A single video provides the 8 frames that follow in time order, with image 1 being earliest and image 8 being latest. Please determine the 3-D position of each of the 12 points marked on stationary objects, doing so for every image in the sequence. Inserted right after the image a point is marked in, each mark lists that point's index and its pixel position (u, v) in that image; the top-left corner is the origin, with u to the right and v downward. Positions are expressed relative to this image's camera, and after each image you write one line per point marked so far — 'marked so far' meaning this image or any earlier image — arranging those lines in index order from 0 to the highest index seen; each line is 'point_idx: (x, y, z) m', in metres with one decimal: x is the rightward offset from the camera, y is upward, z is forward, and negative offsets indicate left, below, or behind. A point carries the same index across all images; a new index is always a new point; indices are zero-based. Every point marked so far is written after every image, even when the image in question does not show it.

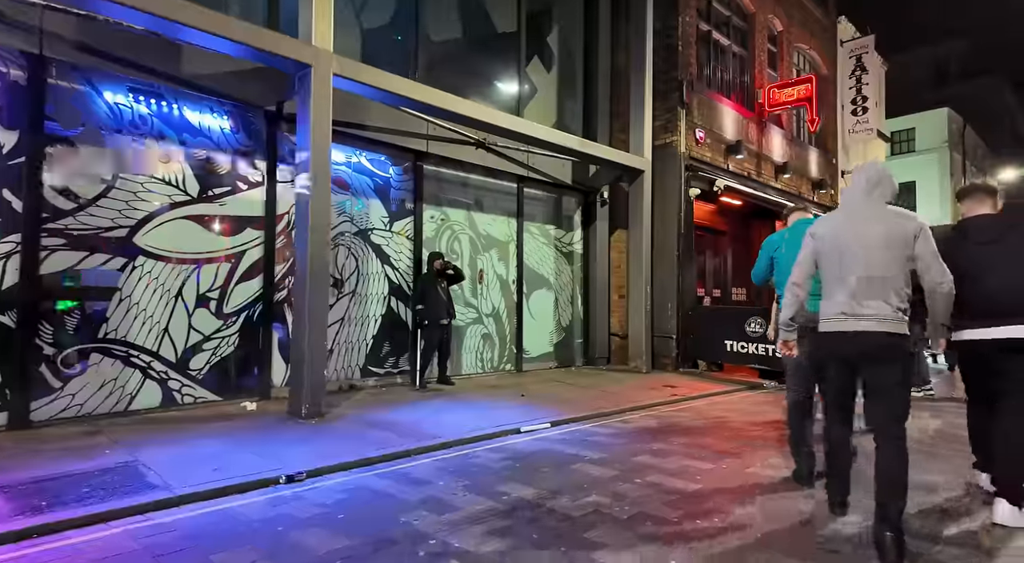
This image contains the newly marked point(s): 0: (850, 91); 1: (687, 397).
0: (+10.4, +5.9, +18.6) m
1: (+2.5, -1.6, +8.6) m
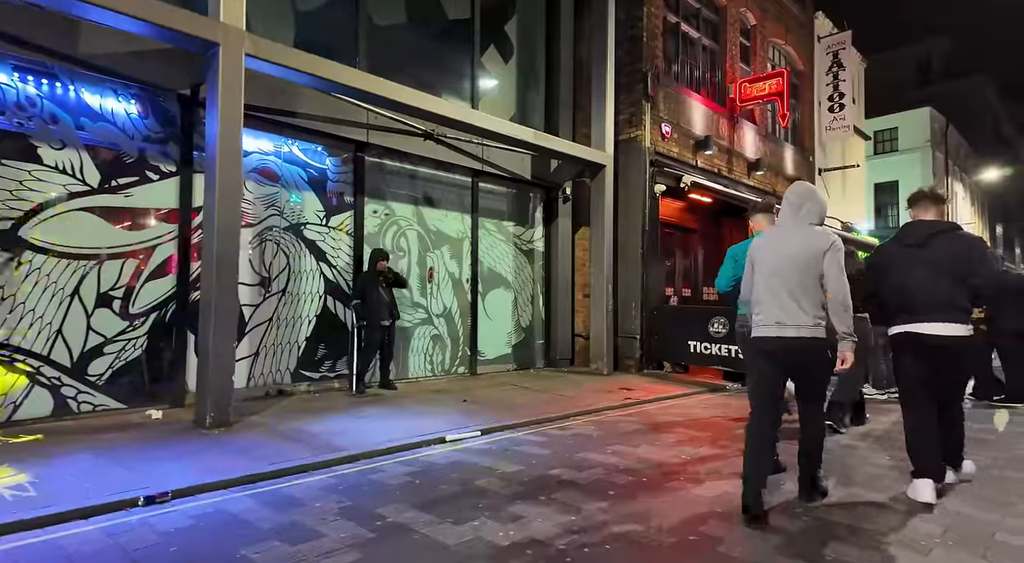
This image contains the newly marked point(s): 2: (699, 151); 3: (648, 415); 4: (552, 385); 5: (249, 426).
0: (+9.6, +5.9, +18.3) m
1: (+1.8, -1.6, +8.2) m
2: (+4.0, +2.8, +13.1) m
3: (+1.6, -1.5, +7.0) m
4: (+0.6, -1.6, +9.1) m
5: (-2.6, -1.4, +5.8) m
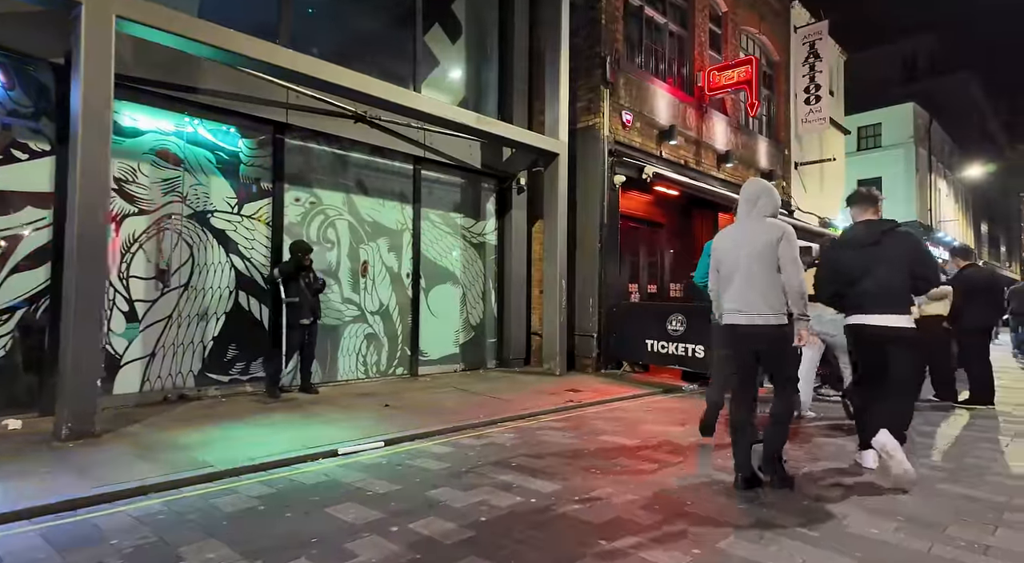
0: (+8.6, +6.0, +17.8) m
1: (+0.9, -1.5, +7.6) m
2: (+3.1, +2.9, +12.6) m
3: (+0.8, -1.5, +6.4) m
4: (-0.3, -1.5, +8.5) m
5: (-3.4, -1.3, +5.2) m
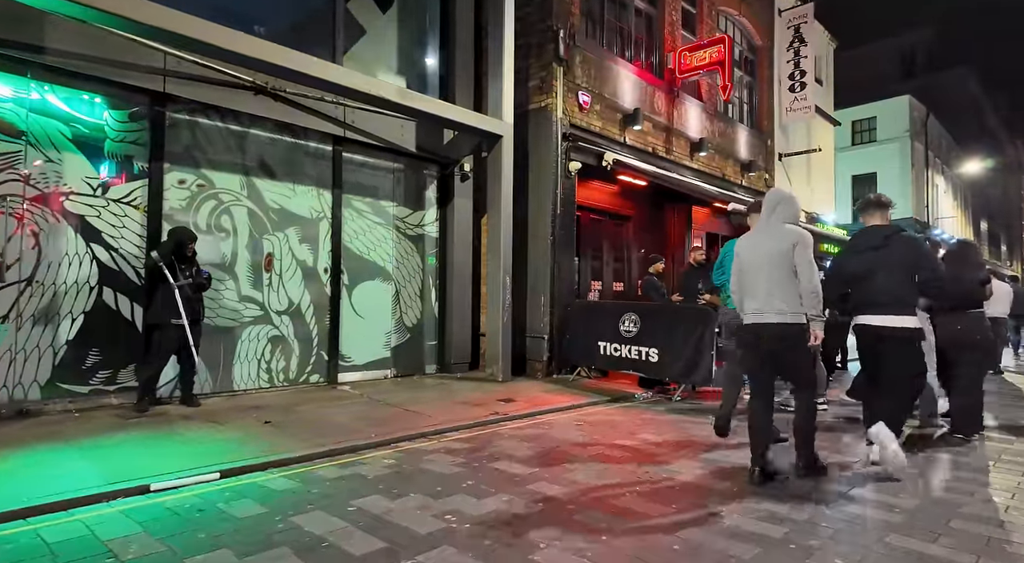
0: (+7.7, +6.0, +16.8) m
1: (0.0, -1.5, +6.6) m
2: (+2.2, +3.0, +11.6) m
3: (-0.2, -1.4, +5.4) m
4: (-1.2, -1.5, +7.5) m
5: (-4.3, -1.3, +4.2) m
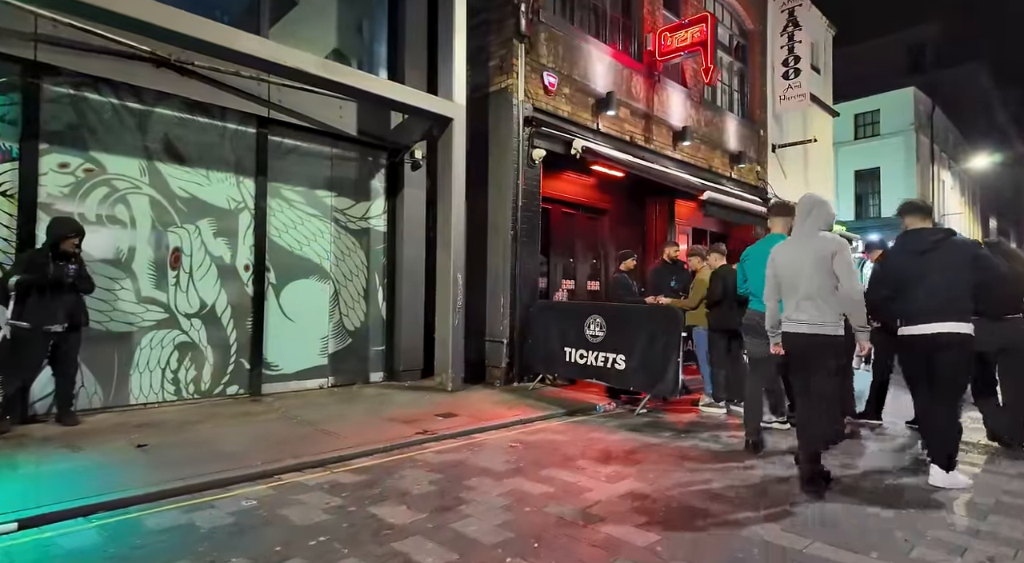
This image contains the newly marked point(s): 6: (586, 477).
0: (+7.1, +6.1, +15.8) m
1: (-0.7, -1.5, +5.7) m
2: (+1.6, +3.0, +10.7) m
3: (-0.9, -1.4, +4.5) m
4: (-1.9, -1.4, +6.6) m
5: (-5.0, -1.3, +3.3) m
6: (+0.5, -1.4, +4.4) m
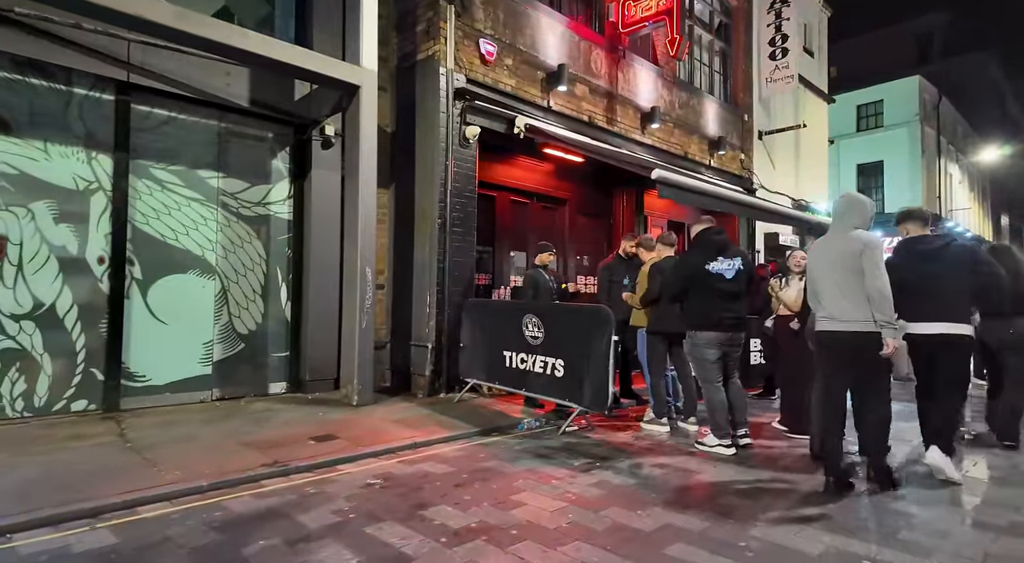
0: (+6.2, +6.1, +14.5) m
1: (-1.7, -1.4, +4.5) m
2: (+0.6, +3.0, +9.5) m
3: (-1.9, -1.4, +3.3) m
4: (-2.8, -1.4, +5.5) m
5: (-6.0, -1.2, +2.2) m
6: (-0.5, -1.4, +3.2) m
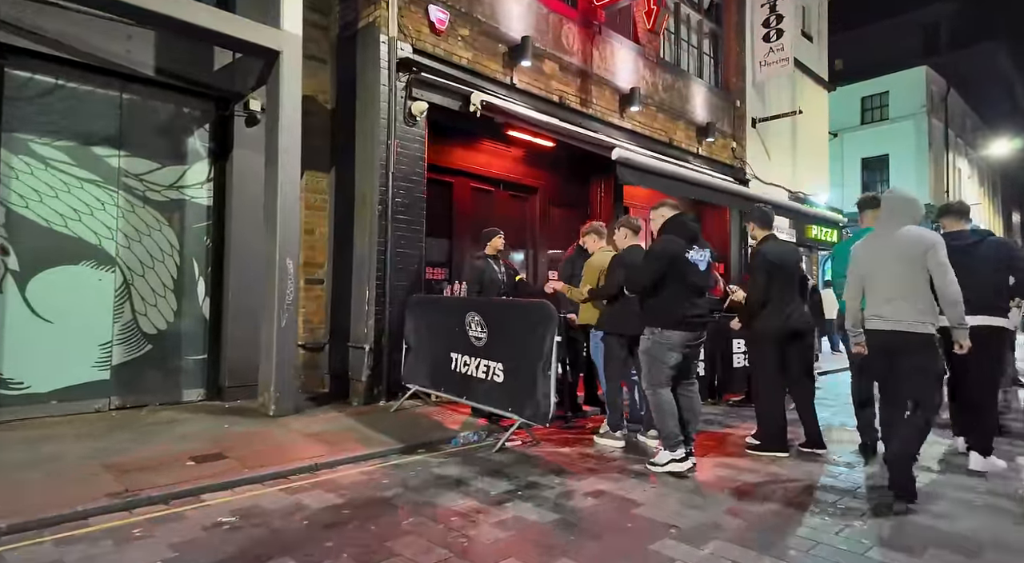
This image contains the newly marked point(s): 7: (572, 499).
0: (+5.7, +6.2, +13.6) m
1: (-2.3, -1.3, +3.7) m
2: (+0.1, +3.1, +8.6) m
3: (-2.5, -1.3, +2.5) m
4: (-3.5, -1.3, +4.6) m
5: (-6.7, -1.1, +1.4) m
6: (-1.1, -1.3, +2.4) m
7: (+0.4, -1.4, +3.9) m
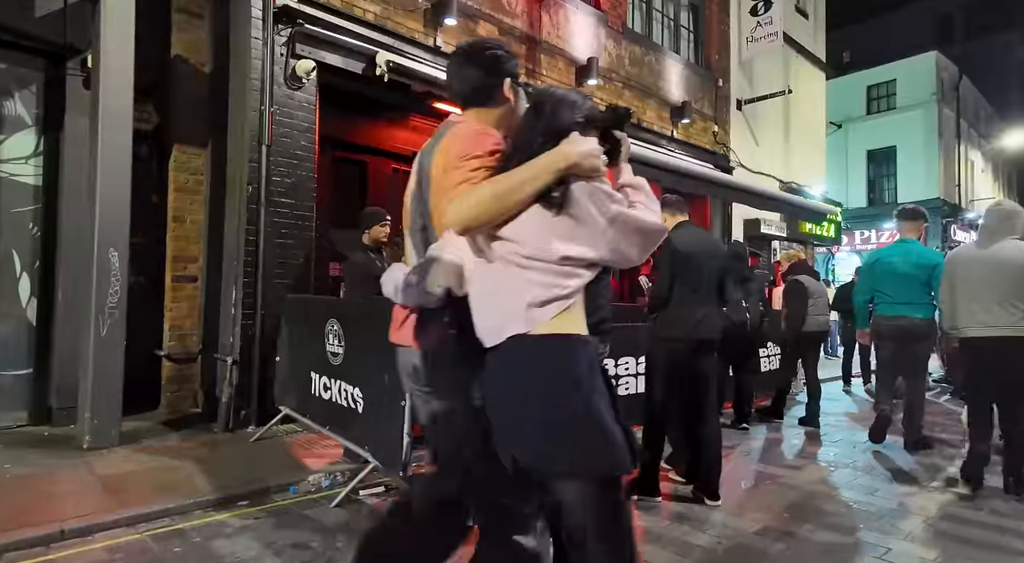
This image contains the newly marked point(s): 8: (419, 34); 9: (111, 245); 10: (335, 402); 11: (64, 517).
0: (+4.8, +6.2, +12.2) m
1: (-3.3, -1.3, +2.4) m
2: (-0.9, +3.1, +7.3) m
3: (-3.5, -1.2, +1.2) m
4: (-4.4, -1.3, +3.4) m
5: (-7.7, -1.1, +0.2) m
6: (-2.1, -1.3, +1.1) m
7: (-0.6, -1.4, +2.5) m
8: (-1.1, +2.9, +7.1) m
9: (-3.3, +0.3, +5.0) m
10: (-1.5, -0.9, +4.6) m
11: (-2.6, -1.4, +3.5) m
